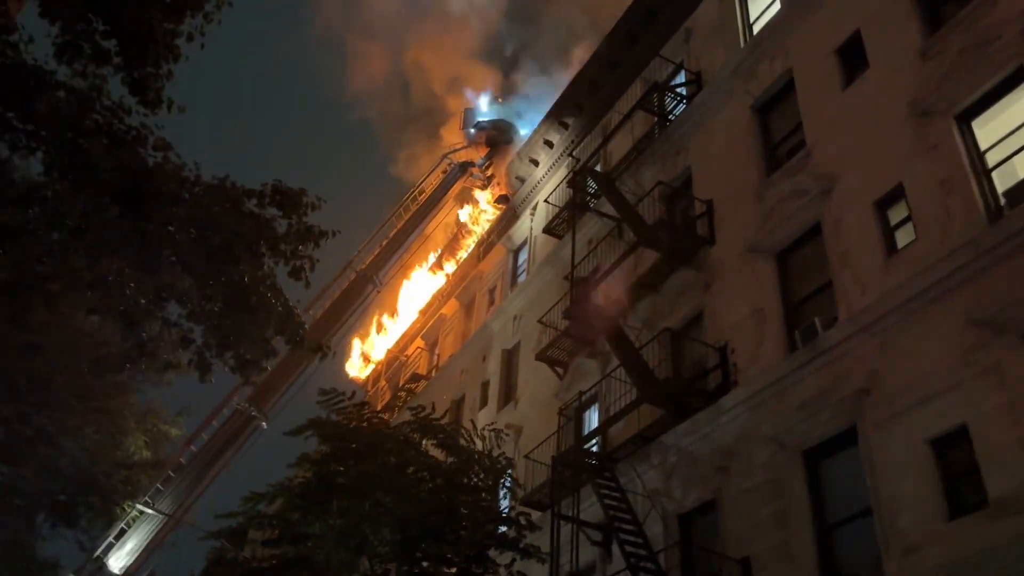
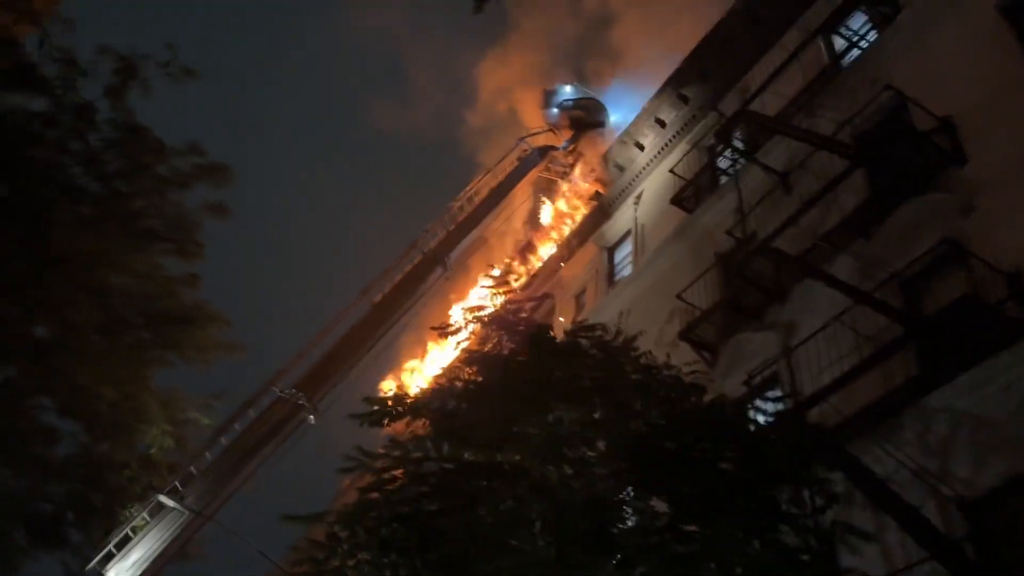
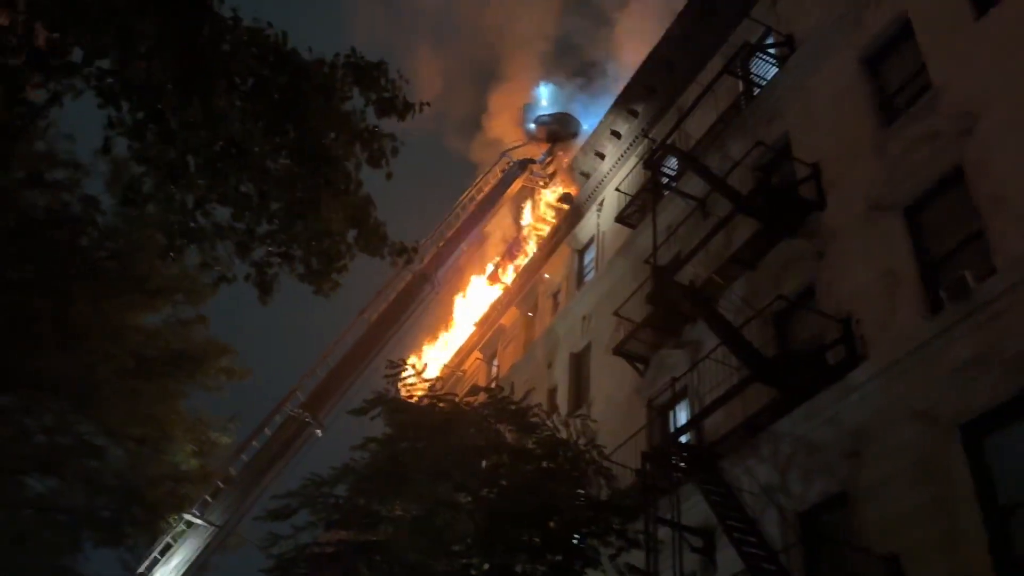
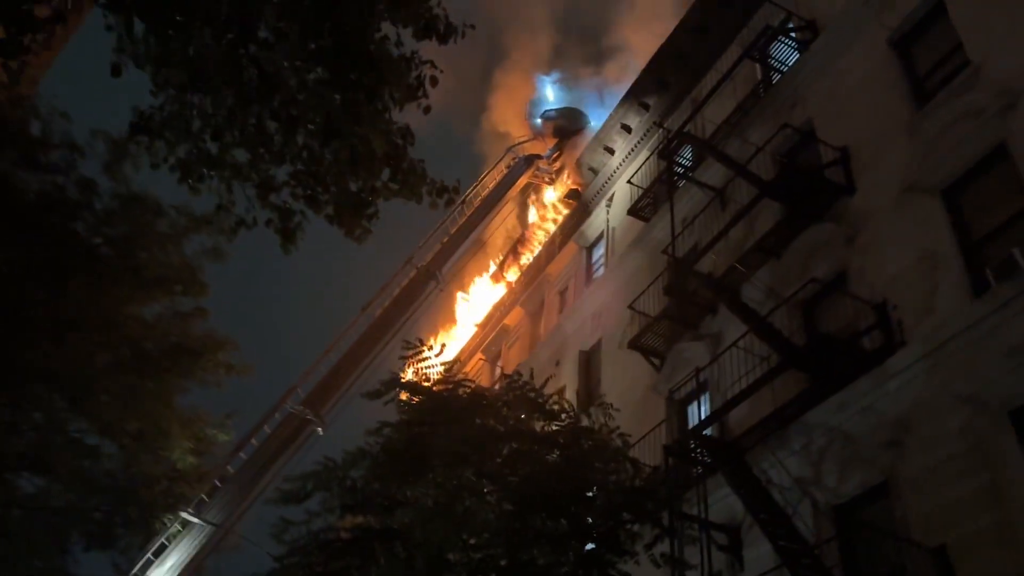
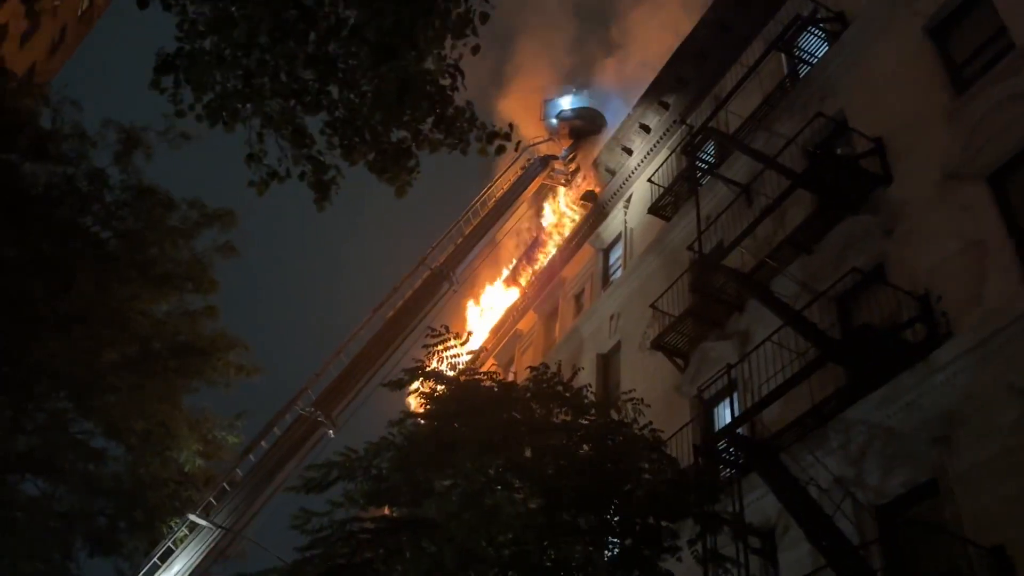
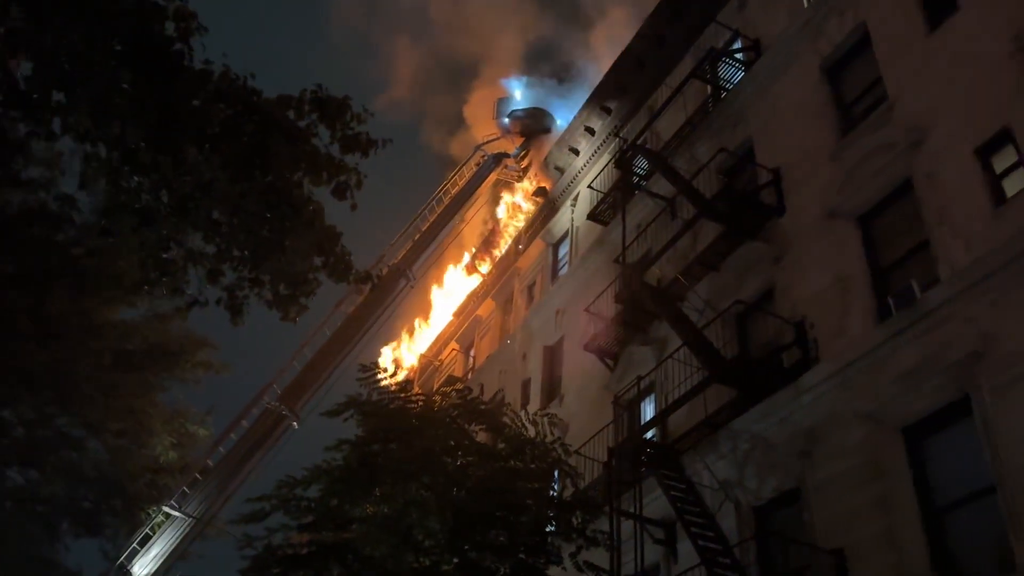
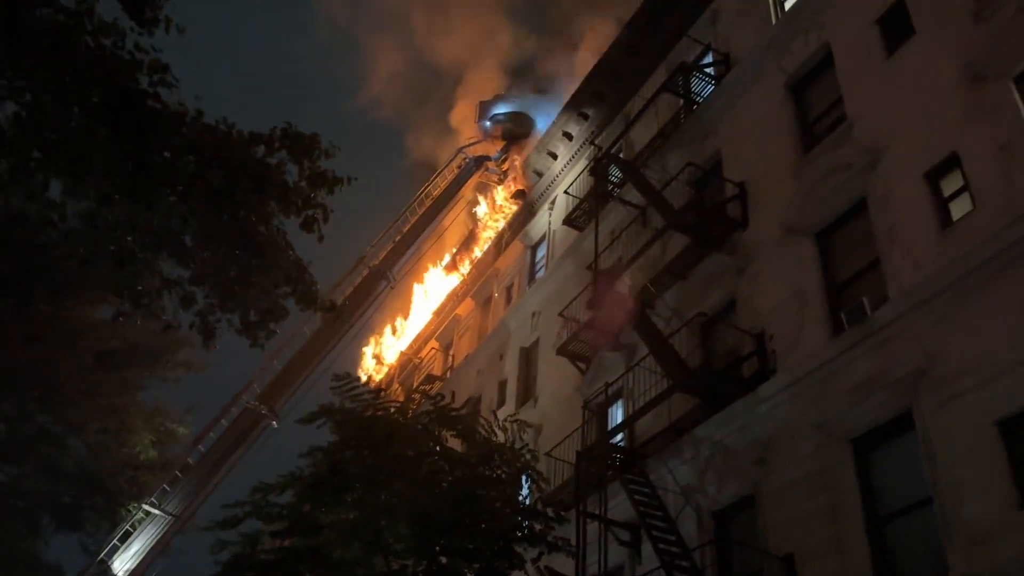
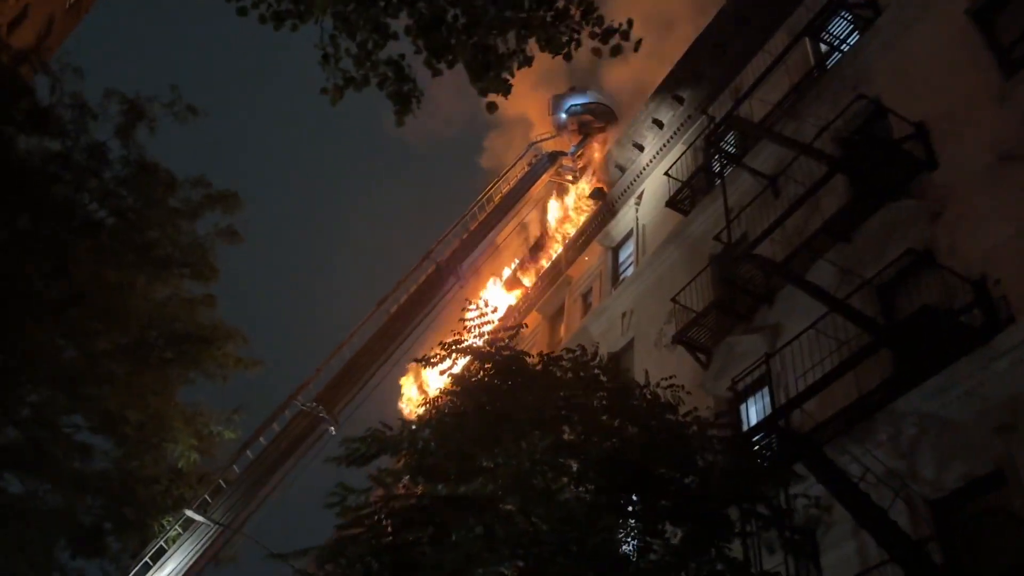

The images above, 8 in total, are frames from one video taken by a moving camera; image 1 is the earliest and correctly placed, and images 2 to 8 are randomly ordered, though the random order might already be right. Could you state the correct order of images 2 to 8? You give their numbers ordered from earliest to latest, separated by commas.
7, 6, 3, 4, 5, 8, 2
